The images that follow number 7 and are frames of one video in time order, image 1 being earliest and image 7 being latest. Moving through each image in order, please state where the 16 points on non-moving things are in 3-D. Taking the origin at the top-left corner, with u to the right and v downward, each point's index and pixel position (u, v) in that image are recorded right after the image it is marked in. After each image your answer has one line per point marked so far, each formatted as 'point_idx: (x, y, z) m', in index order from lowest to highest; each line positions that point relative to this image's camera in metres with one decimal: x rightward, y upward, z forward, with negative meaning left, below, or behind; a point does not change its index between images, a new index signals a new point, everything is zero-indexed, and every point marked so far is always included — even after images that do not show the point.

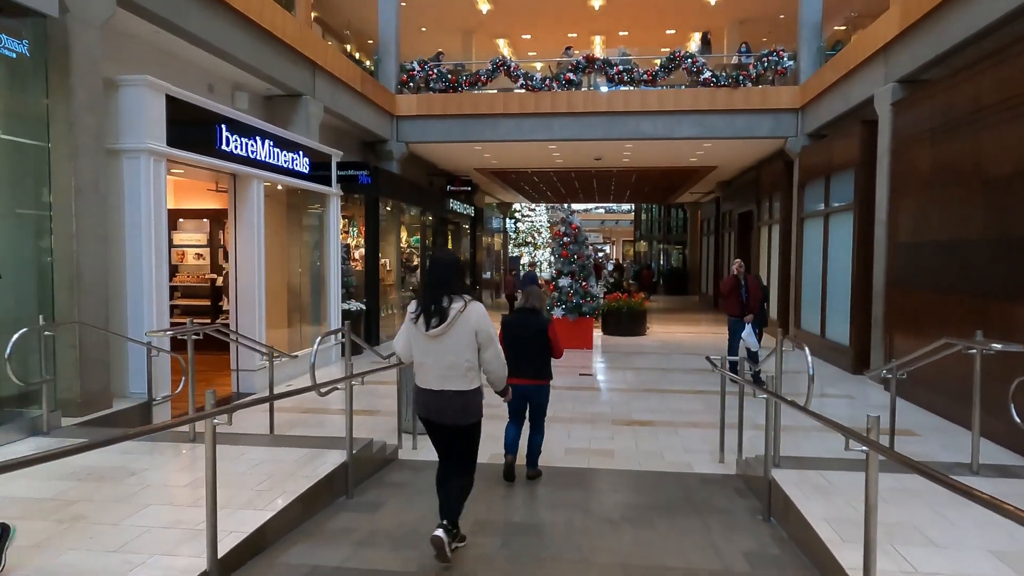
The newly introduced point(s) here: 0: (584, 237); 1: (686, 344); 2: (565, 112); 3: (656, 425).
0: (+1.4, +1.0, +13.4) m
1: (+3.6, -1.2, +14.2) m
2: (+1.1, +3.6, +14.0) m
3: (+1.5, -1.4, +7.1) m
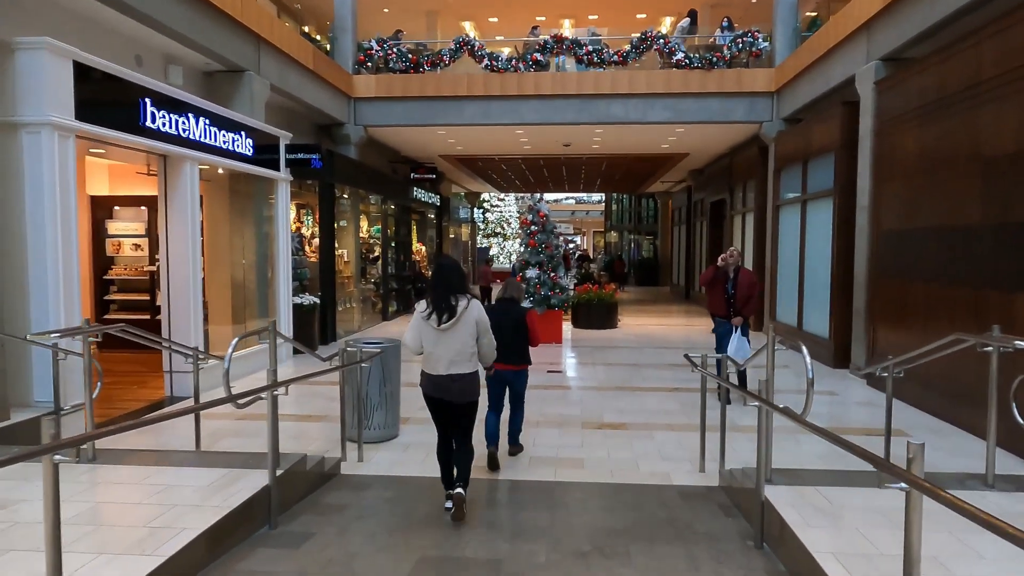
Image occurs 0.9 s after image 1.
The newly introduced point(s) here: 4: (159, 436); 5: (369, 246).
0: (+0.8, +1.2, +12.8) m
1: (+3.0, -1.0, +13.7) m
2: (+0.4, +3.8, +13.3) m
3: (+1.1, -1.3, +6.5) m
4: (-3.2, -1.3, +6.2) m
5: (-3.1, +0.9, +15.1) m
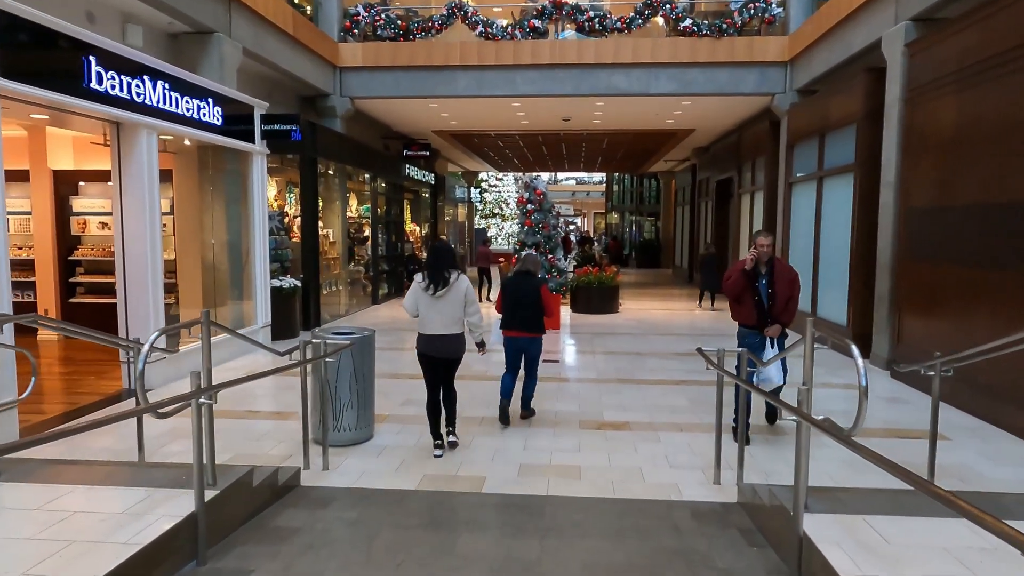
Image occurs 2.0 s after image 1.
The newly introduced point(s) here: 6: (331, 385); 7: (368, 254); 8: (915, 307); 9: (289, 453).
0: (+0.7, +1.5, +12.0) m
1: (+2.9, -0.7, +13.0) m
2: (+0.3, +4.1, +12.5) m
3: (+1.0, -1.2, +5.8) m
4: (-3.3, -1.2, +5.5) m
5: (-3.2, +1.3, +14.3) m
6: (-1.4, -0.7, +5.2) m
7: (-3.2, +0.7, +15.0) m
8: (+4.4, -0.2, +7.5) m
9: (-1.7, -1.2, +5.1) m
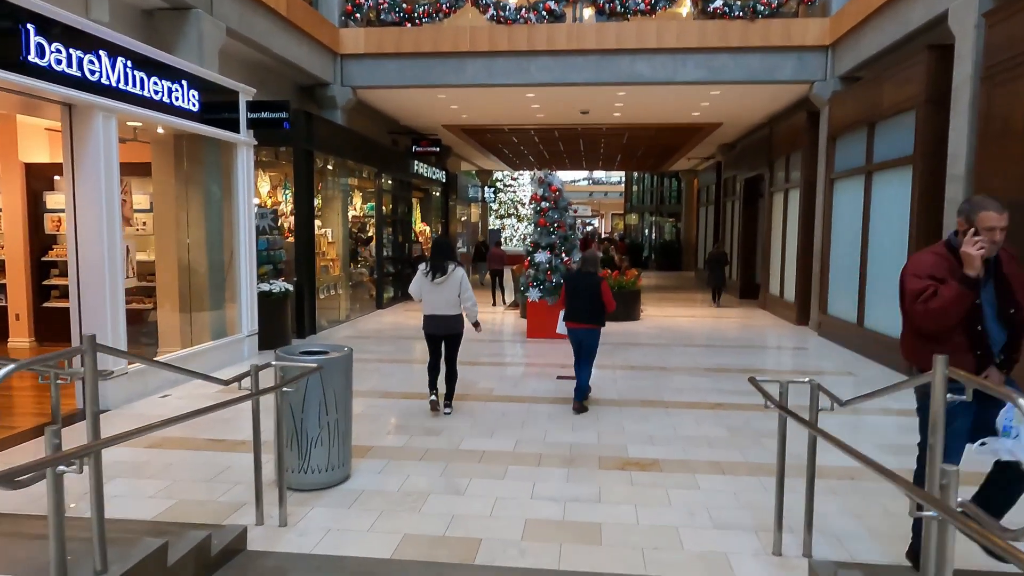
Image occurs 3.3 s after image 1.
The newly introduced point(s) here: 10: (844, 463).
0: (+0.9, +1.4, +11.0) m
1: (+3.1, -0.8, +11.9) m
2: (+0.6, +4.0, +11.5) m
3: (+1.1, -1.3, +4.8) m
4: (-3.2, -1.2, +4.6) m
5: (-3.0, +1.2, +13.4) m
6: (-1.4, -0.8, +4.3) m
7: (-2.9, +0.7, +14.1) m
8: (+4.5, -0.3, +6.5) m
9: (-1.6, -1.3, +4.2) m
10: (+2.4, -1.3, +5.0) m
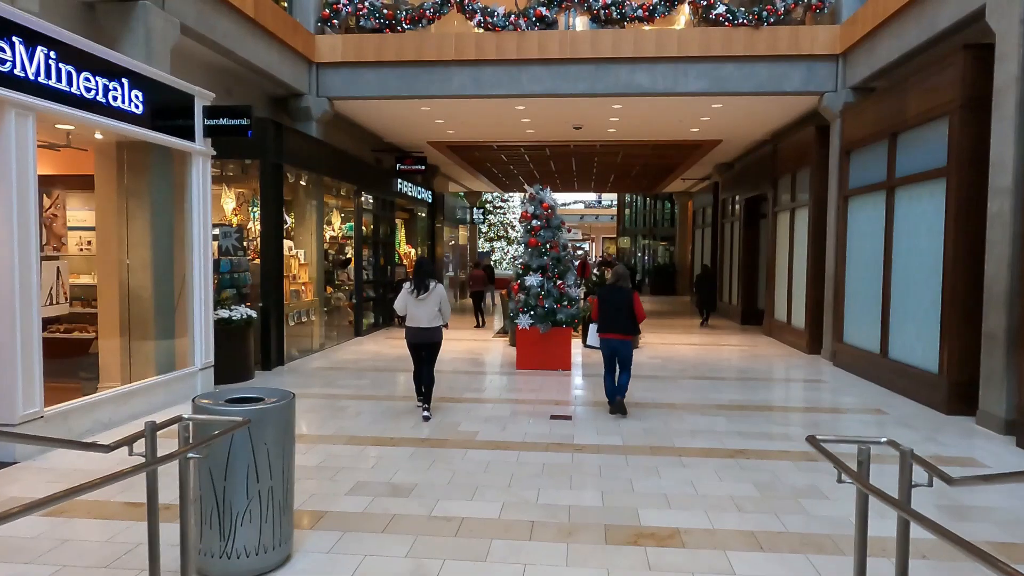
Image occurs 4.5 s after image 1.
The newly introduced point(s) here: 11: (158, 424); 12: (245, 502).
0: (+0.7, +1.0, +10.1) m
1: (+2.9, -1.2, +11.0) m
2: (+0.4, +3.6, +10.7) m
3: (+1.0, -1.4, +3.8) m
4: (-3.3, -1.4, +3.6) m
5: (-3.2, +0.8, +12.5) m
6: (-1.4, -1.0, +3.3) m
7: (-3.1, +0.2, +13.1) m
8: (+4.4, -0.5, +5.6) m
9: (-1.7, -1.5, +3.2) m
10: (+2.3, -1.5, +4.1) m
11: (-1.5, -0.6, +2.9) m
12: (-1.3, -1.0, +3.4) m
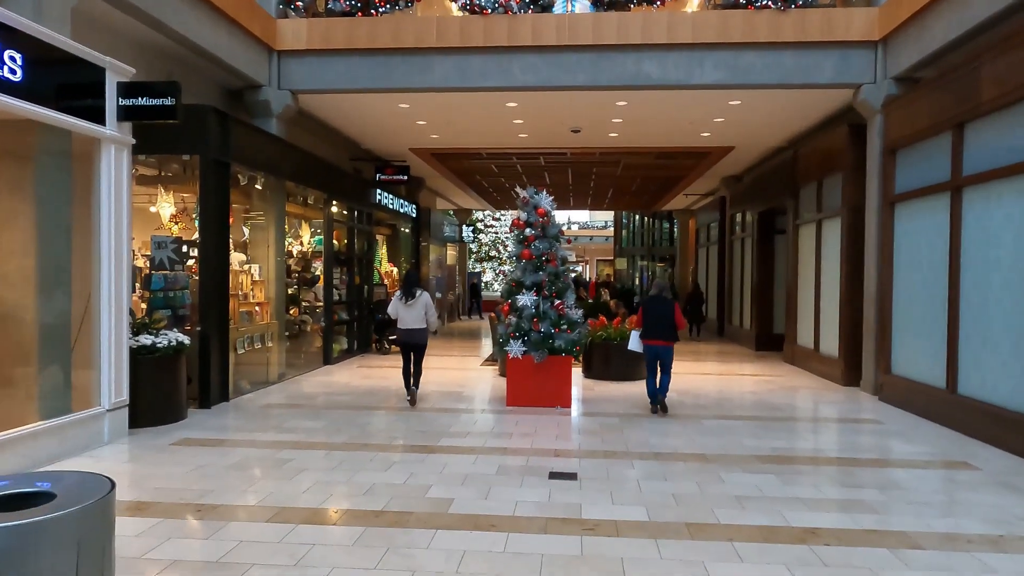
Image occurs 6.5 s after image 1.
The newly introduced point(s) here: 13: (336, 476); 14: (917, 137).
0: (+0.6, +0.7, +8.7) m
1: (+2.8, -1.5, +9.5) m
2: (+0.2, +3.3, +9.3) m
3: (+0.9, -1.5, +2.3) m
4: (-3.4, -1.4, +2.0) m
5: (-3.3, +0.4, +11.0) m
6: (-1.5, -1.0, +1.8) m
7: (-3.3, -0.2, +11.6) m
8: (+4.3, -0.6, +4.1) m
9: (-1.8, -1.5, +1.6) m
10: (+2.3, -1.5, +2.5) m
11: (-1.5, -0.6, +1.3) m
12: (-1.4, -1.1, +1.8) m
13: (-1.4, -1.5, +5.3) m
14: (+4.6, +1.7, +7.8) m
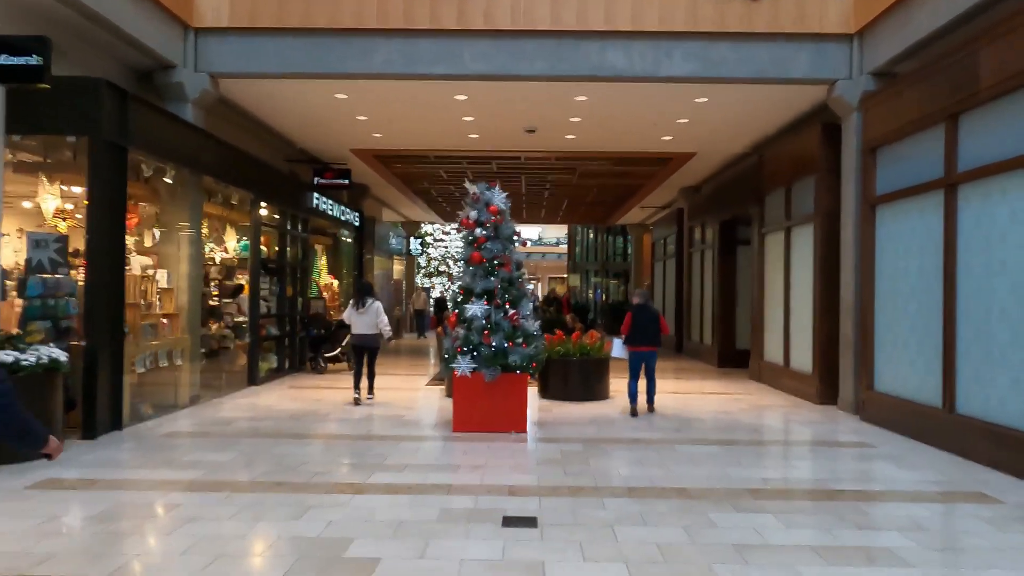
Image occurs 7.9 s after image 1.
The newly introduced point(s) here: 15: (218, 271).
0: (0.0, +0.6, +7.7) m
1: (+2.1, -1.6, +8.6) m
2: (-0.4, +3.2, +8.4) m
3: (+0.8, -1.4, +1.3) m
4: (-3.5, -1.3, +0.7) m
5: (-4.1, +0.3, +9.8) m
6: (-1.6, -0.9, +0.7) m
7: (-4.0, -0.4, +10.4) m
8: (+4.1, -0.6, +3.4) m
9: (-1.9, -1.4, +0.5) m
10: (+2.1, -1.5, +1.7) m
11: (-1.6, -0.5, +0.2) m
12: (-1.5, -1.0, +0.7) m
13: (-1.7, -1.5, +4.2) m
14: (+4.1, +1.6, +7.2) m
15: (-4.1, +0.2, +9.6) m
